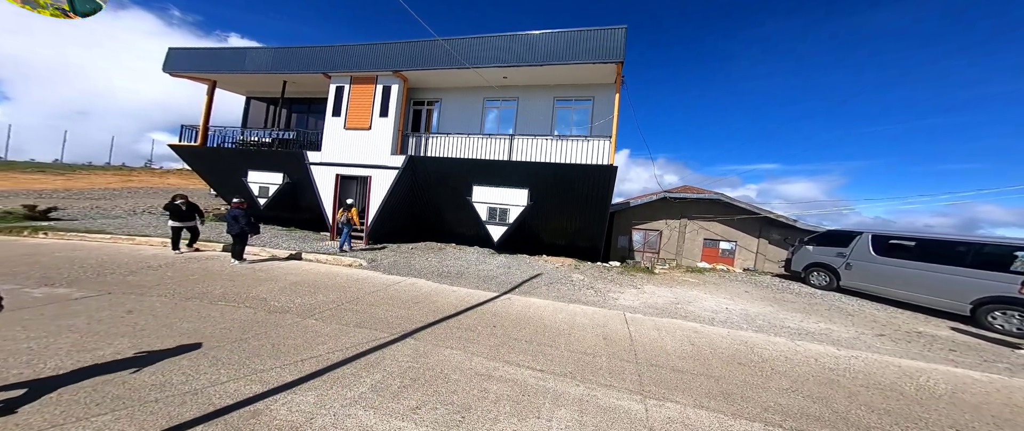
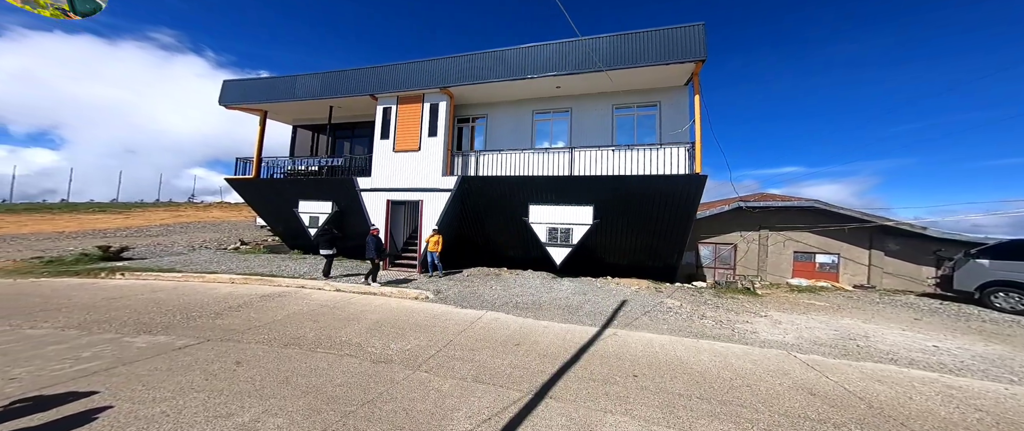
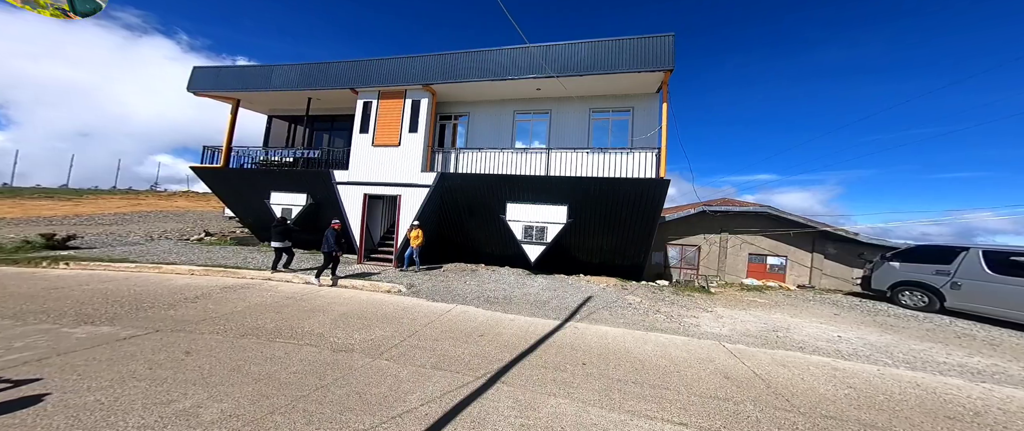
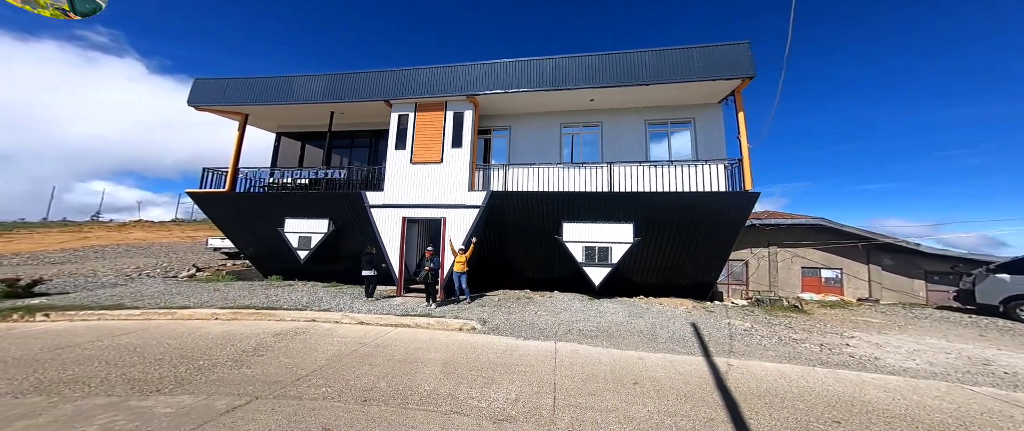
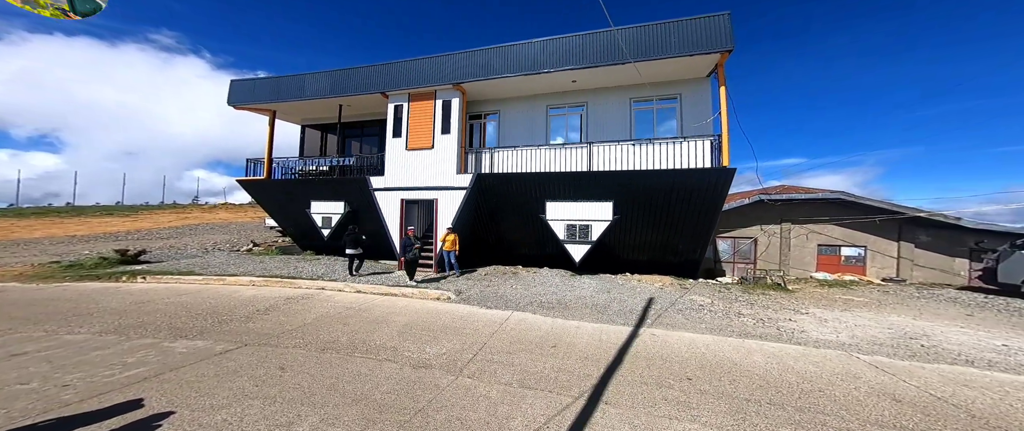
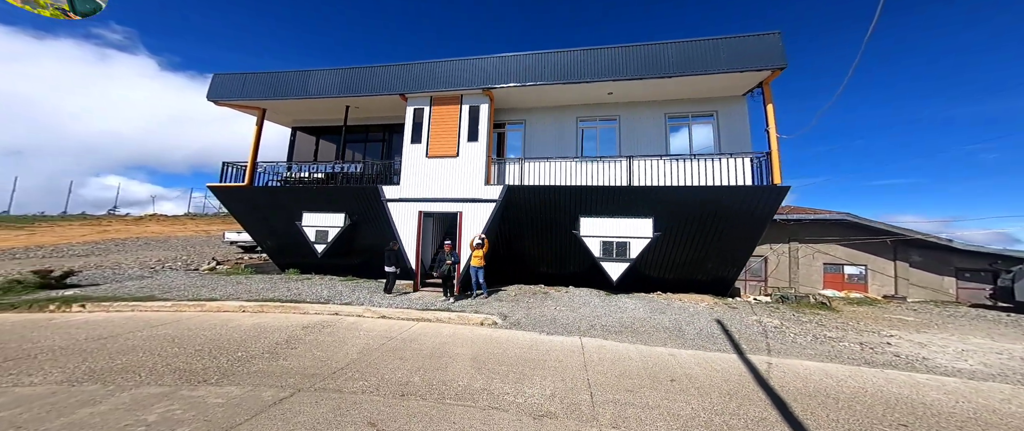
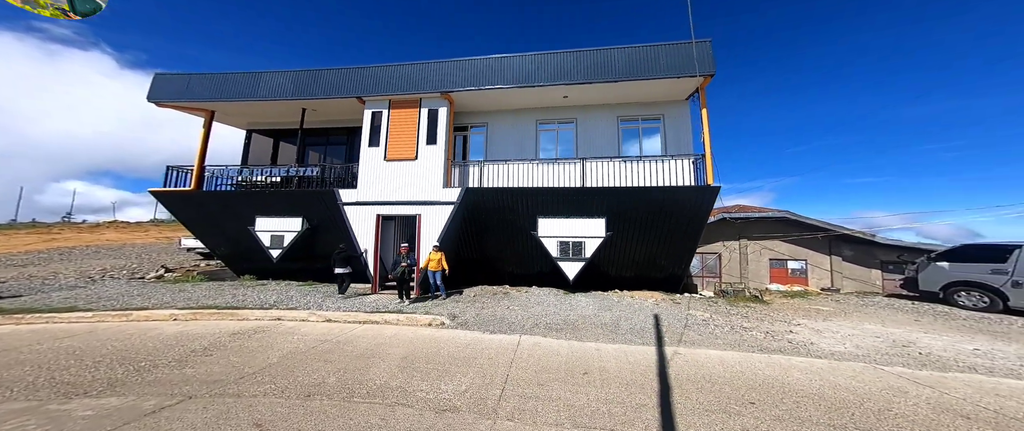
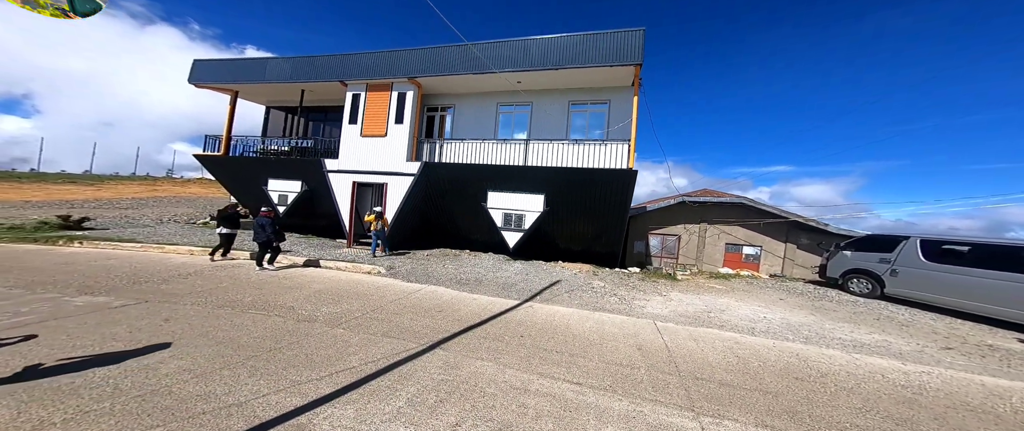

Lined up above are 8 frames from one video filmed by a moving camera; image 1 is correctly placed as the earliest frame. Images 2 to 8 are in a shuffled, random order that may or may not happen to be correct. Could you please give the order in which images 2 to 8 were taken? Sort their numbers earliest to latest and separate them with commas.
8, 3, 2, 5, 7, 4, 6
